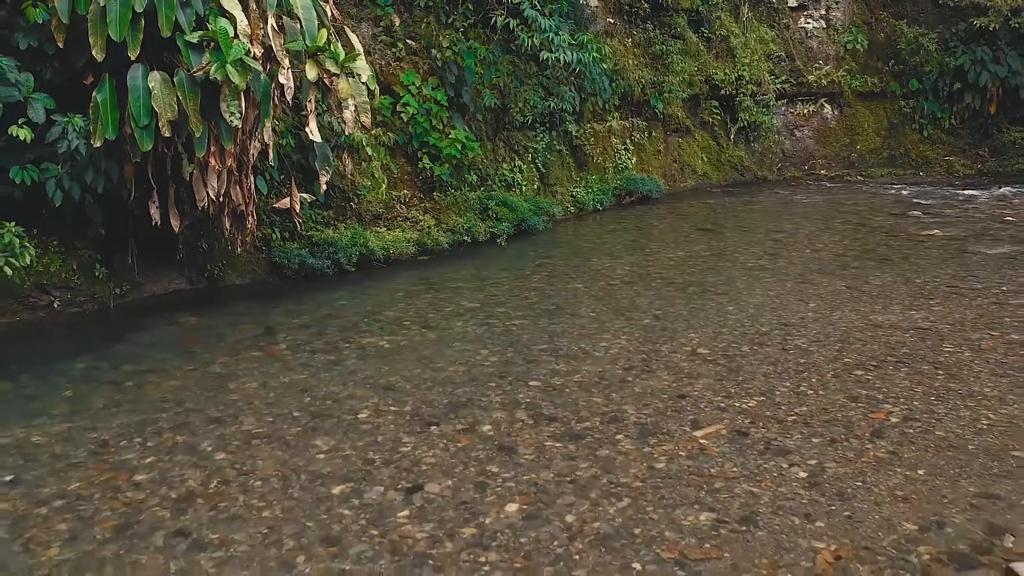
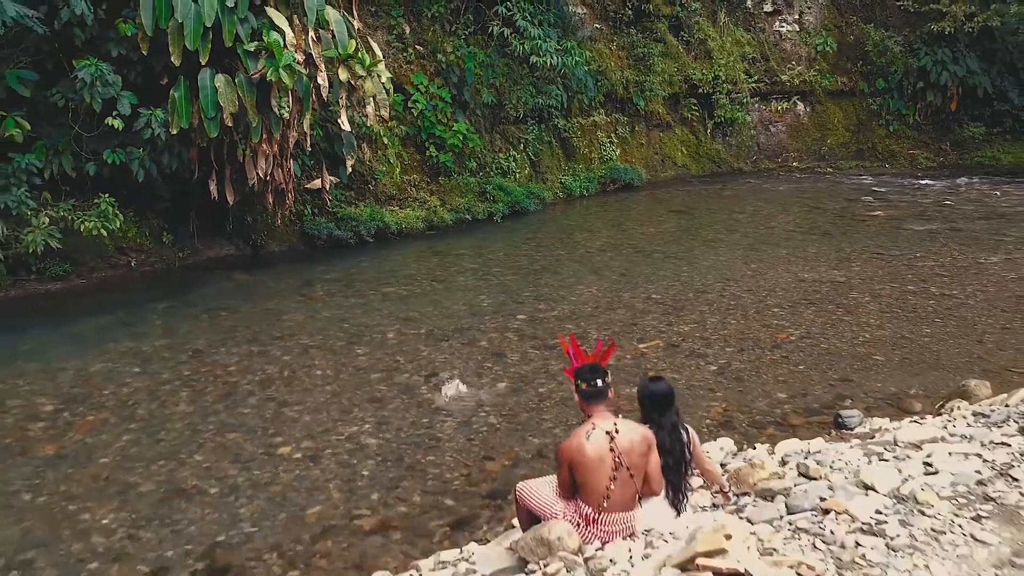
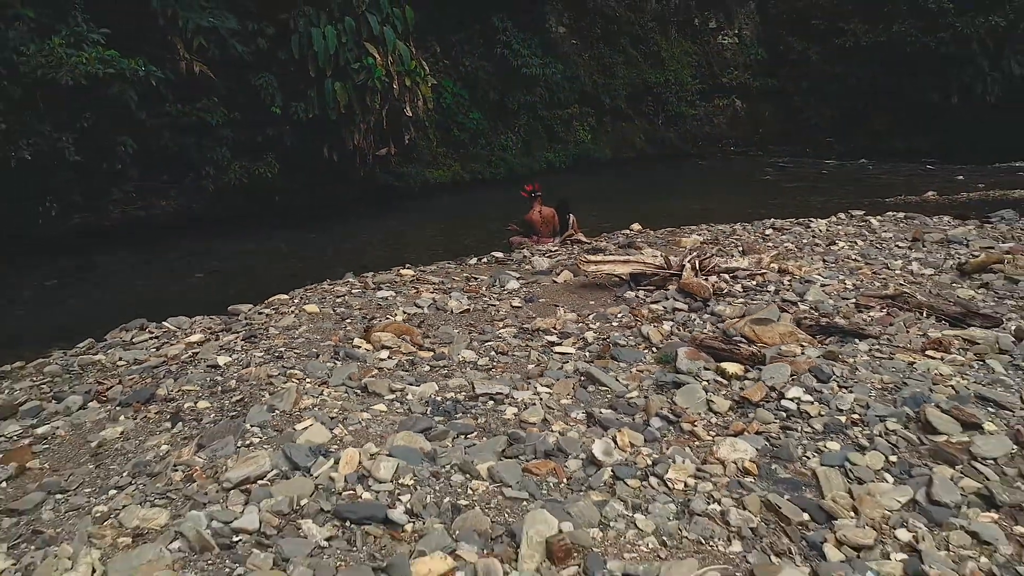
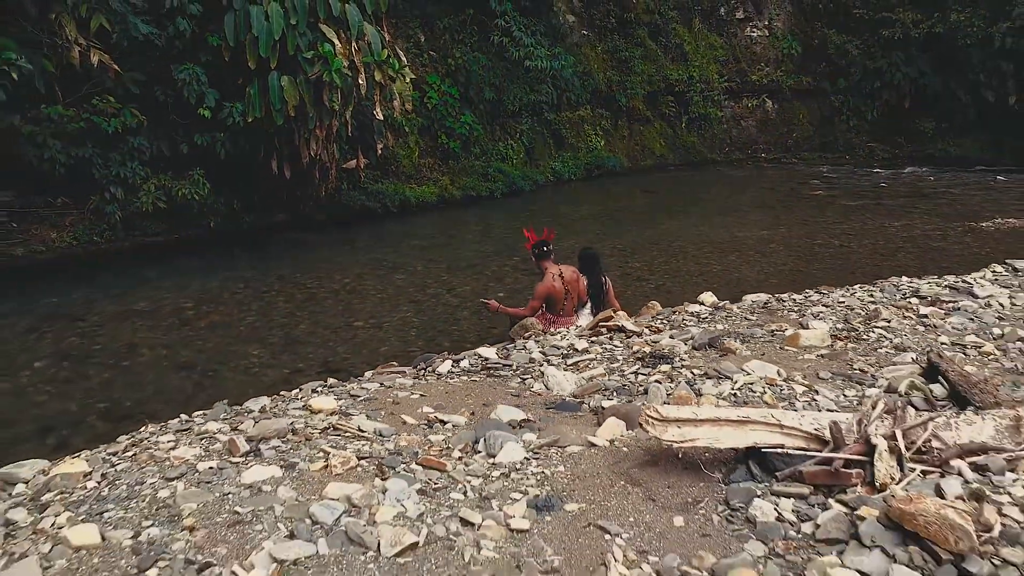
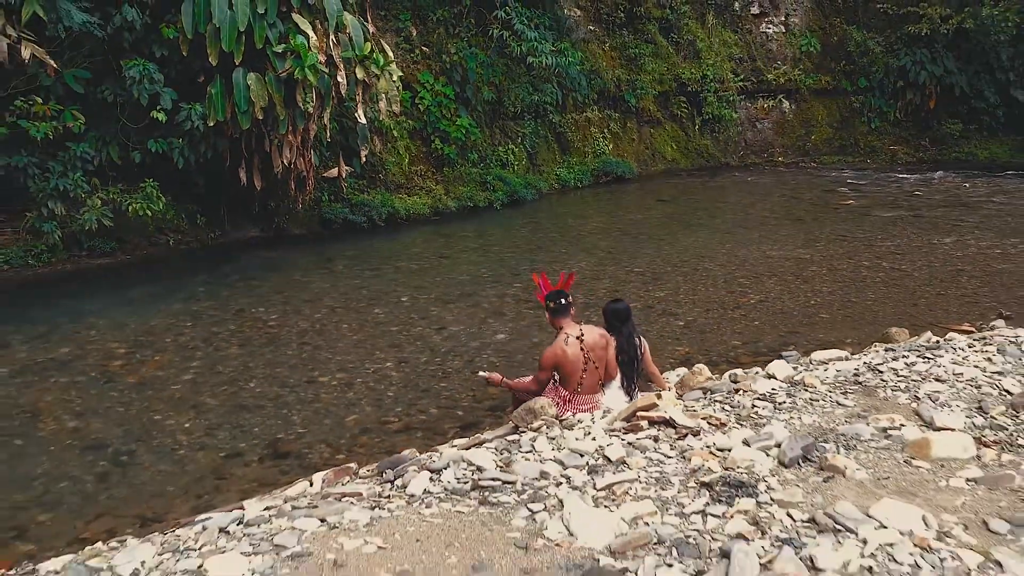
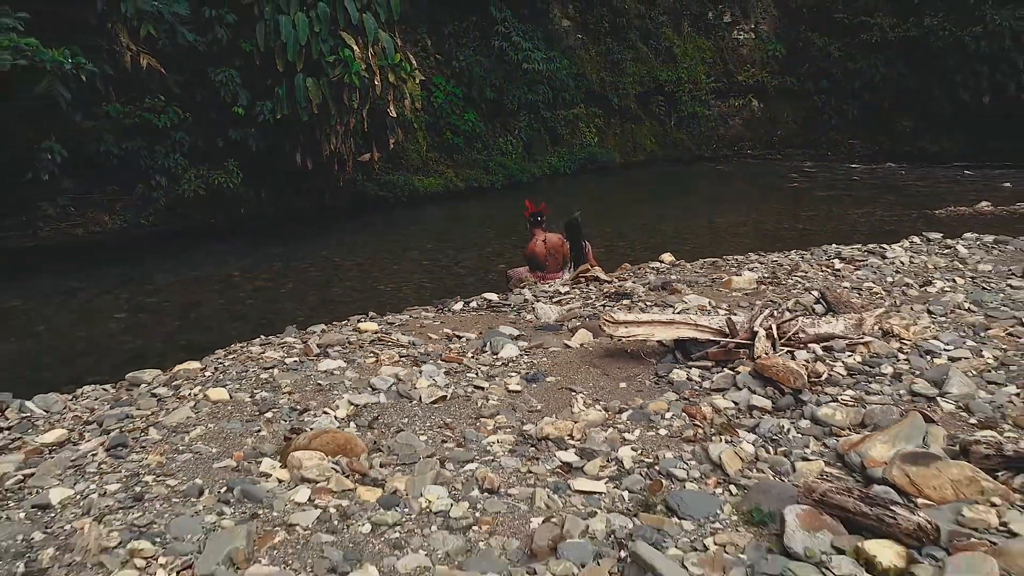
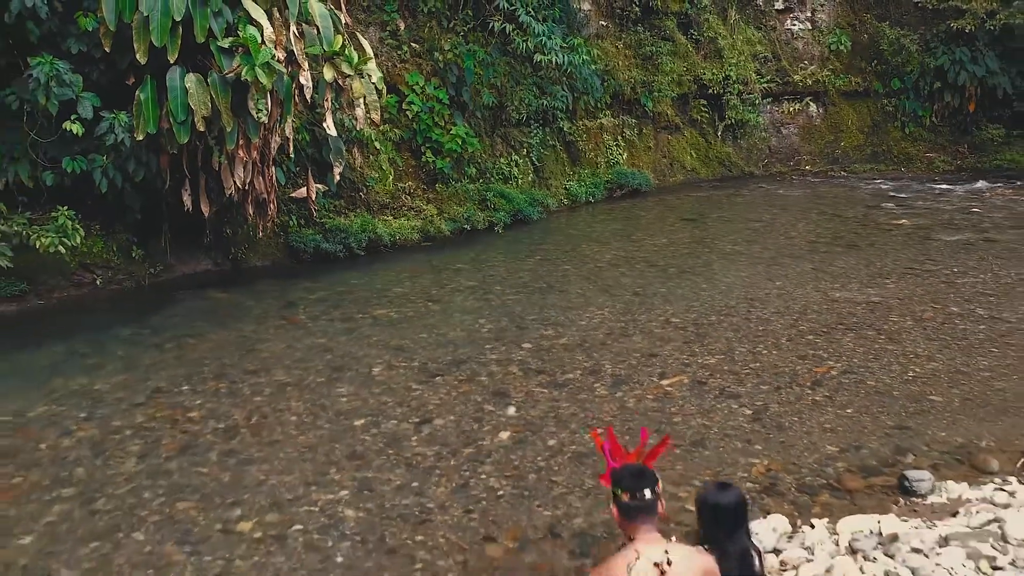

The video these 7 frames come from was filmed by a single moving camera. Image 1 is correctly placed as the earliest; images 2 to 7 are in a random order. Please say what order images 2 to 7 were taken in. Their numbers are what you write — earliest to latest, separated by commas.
7, 2, 5, 4, 6, 3
